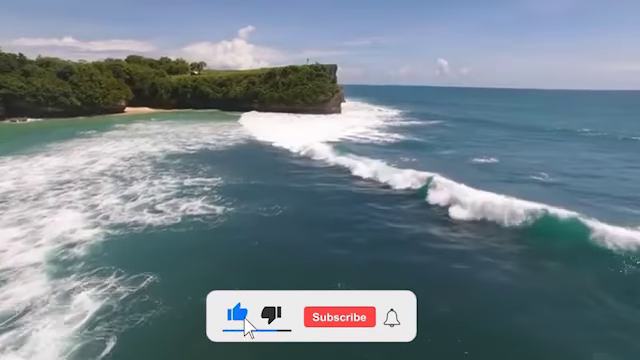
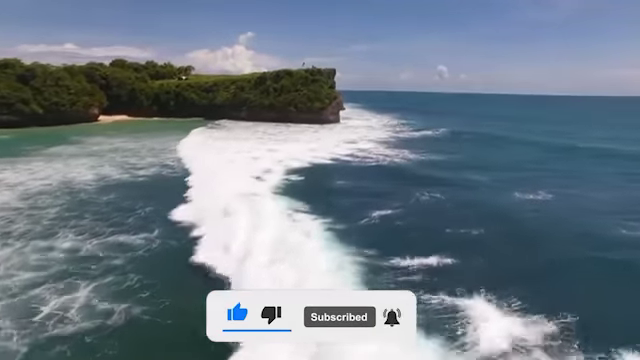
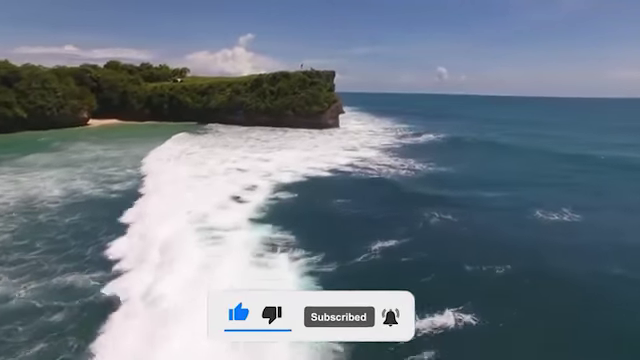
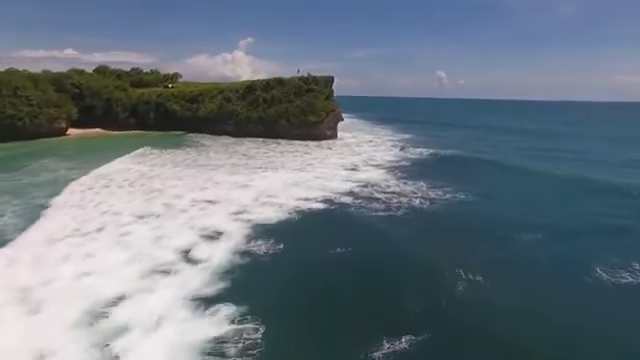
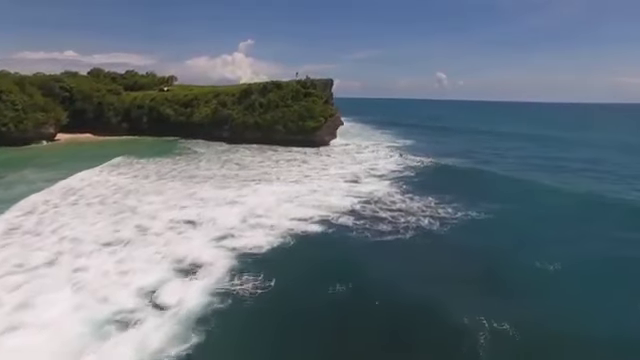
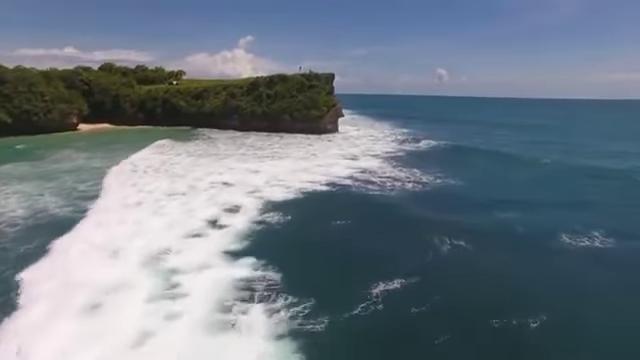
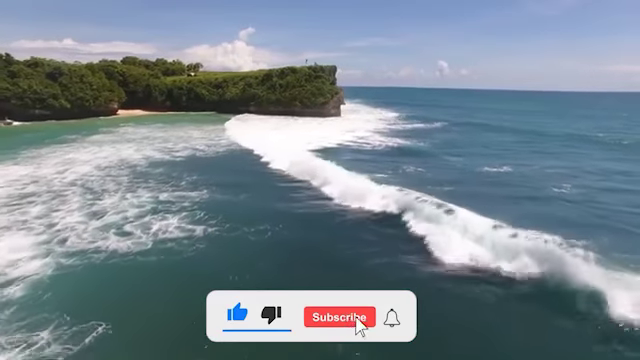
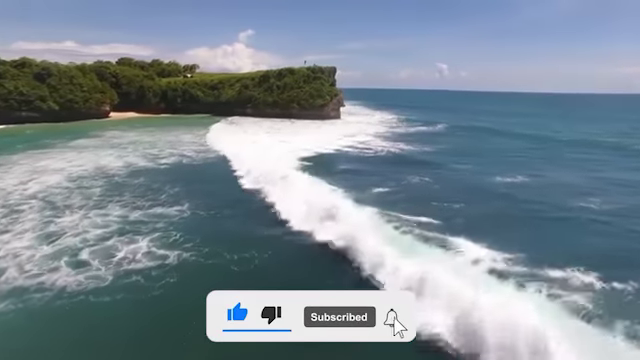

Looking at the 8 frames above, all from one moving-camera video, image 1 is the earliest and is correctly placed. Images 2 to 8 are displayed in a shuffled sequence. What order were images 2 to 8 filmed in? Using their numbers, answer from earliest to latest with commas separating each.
7, 8, 2, 3, 6, 4, 5
